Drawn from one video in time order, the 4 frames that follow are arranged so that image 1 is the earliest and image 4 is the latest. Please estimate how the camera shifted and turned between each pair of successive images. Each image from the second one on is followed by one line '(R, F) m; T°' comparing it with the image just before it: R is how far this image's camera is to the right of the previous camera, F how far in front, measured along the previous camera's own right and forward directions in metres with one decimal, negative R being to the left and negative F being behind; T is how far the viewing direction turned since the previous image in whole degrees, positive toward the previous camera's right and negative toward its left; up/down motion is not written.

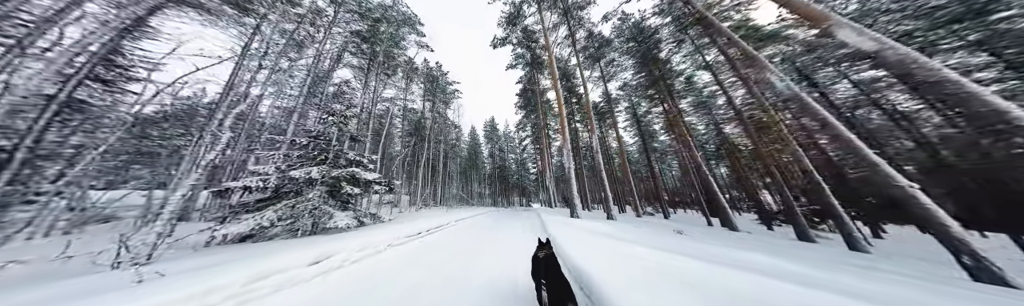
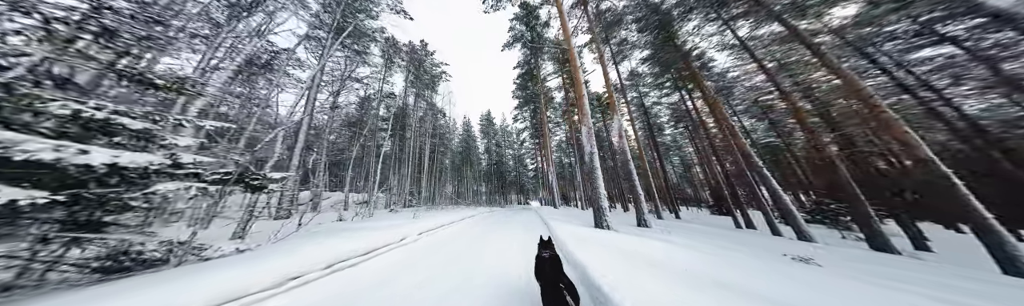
(0.0, +1.2) m; +1°
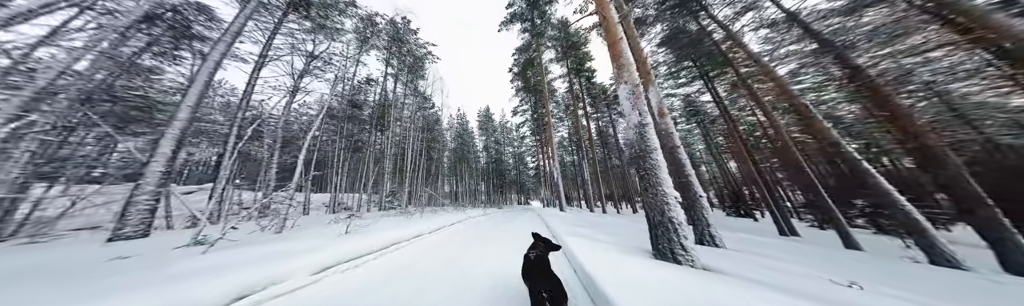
(+0.1, +1.1) m; 0°
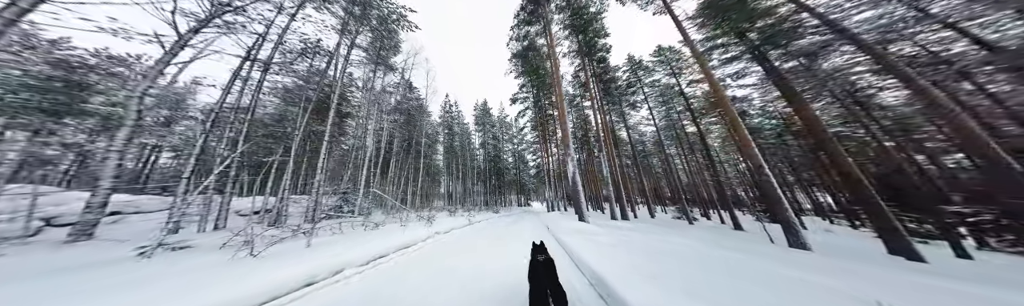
(+0.1, +1.7) m; 0°
